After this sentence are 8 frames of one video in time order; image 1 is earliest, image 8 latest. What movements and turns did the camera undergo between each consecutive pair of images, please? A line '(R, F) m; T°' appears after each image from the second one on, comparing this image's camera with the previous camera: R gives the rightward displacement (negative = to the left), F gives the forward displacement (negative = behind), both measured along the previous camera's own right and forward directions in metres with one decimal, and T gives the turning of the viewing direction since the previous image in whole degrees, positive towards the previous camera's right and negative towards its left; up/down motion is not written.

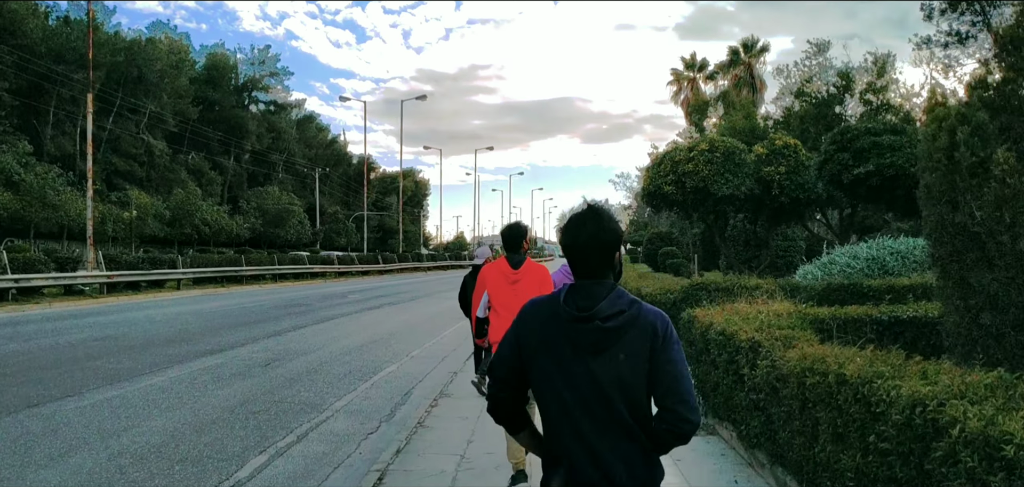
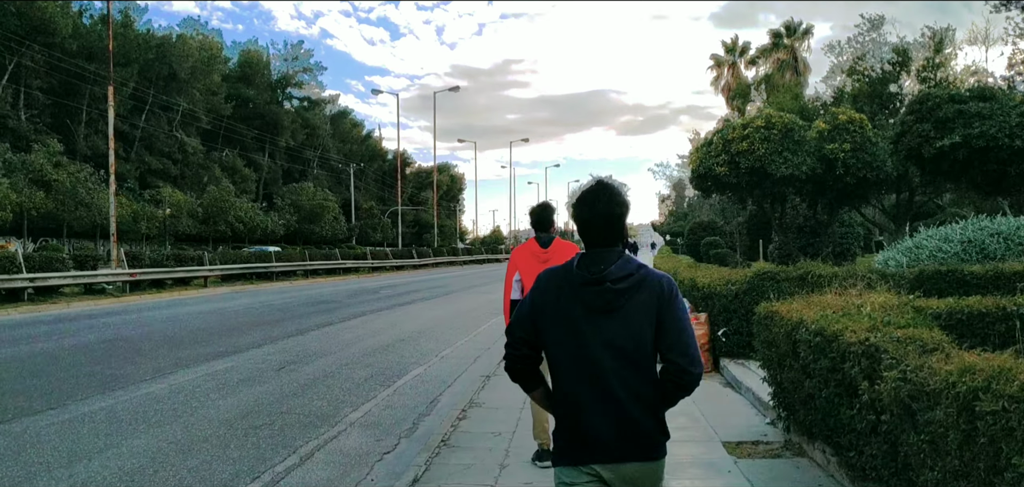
(0.0, +1.1) m; -2°
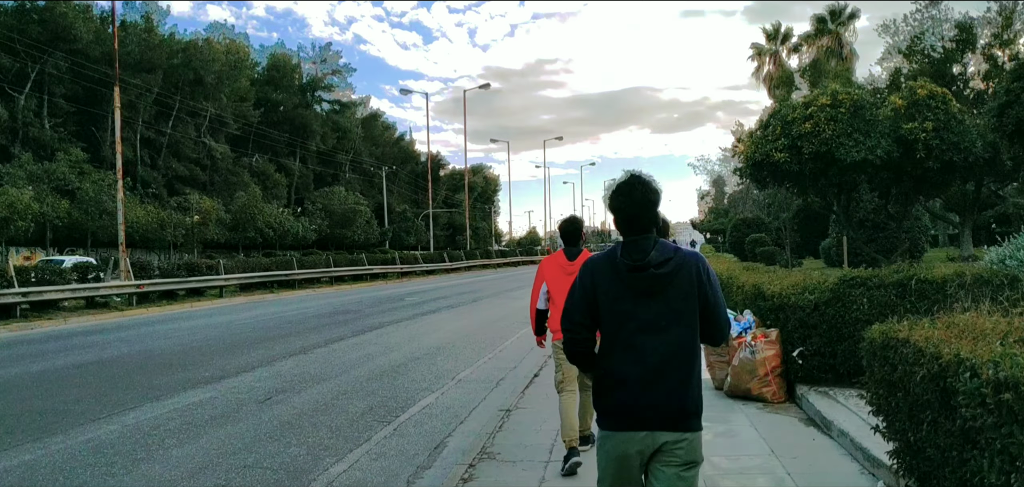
(+0.1, +1.5) m; -2°
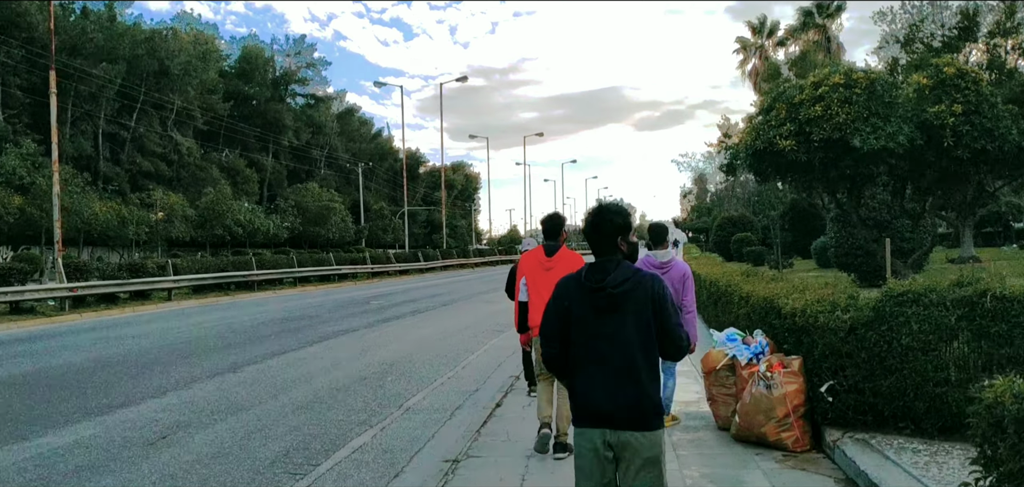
(+0.2, +1.5) m; +1°
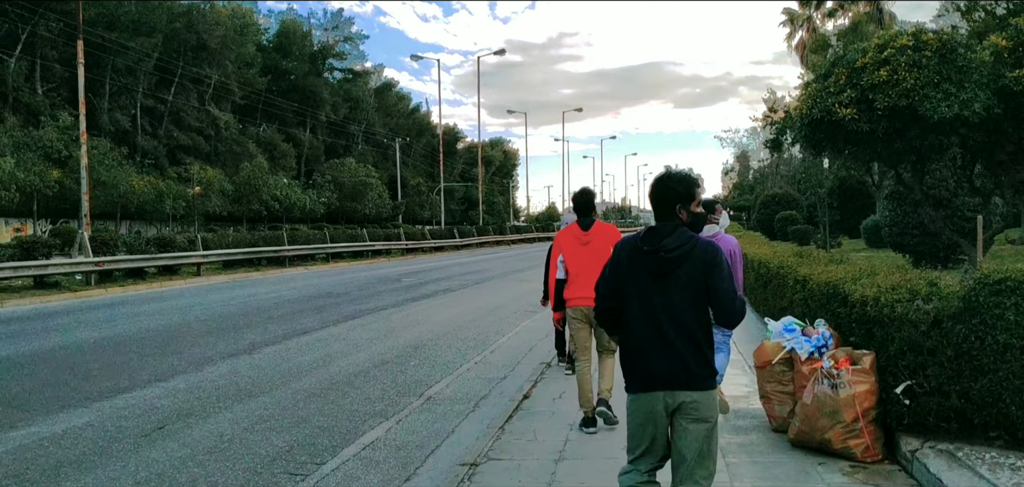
(+0.1, +0.6) m; -2°
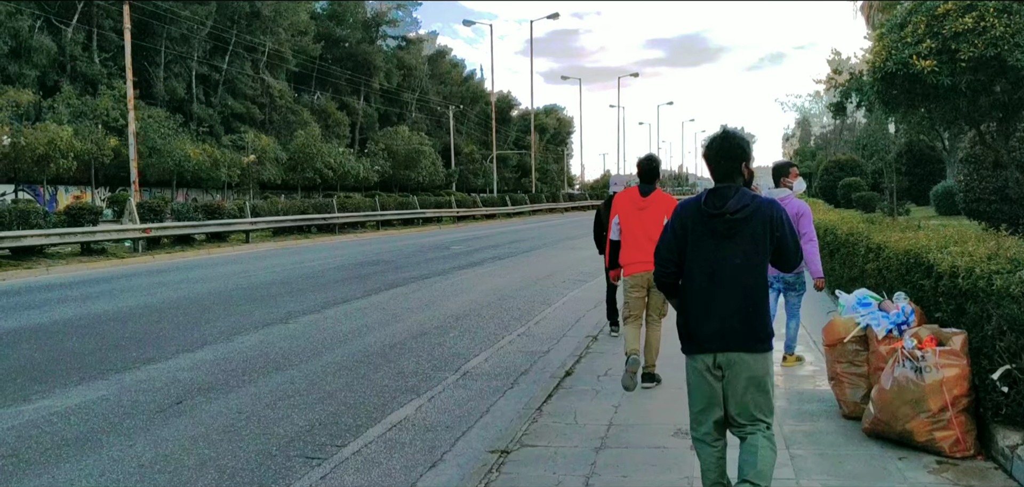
(+0.1, +0.5) m; -3°
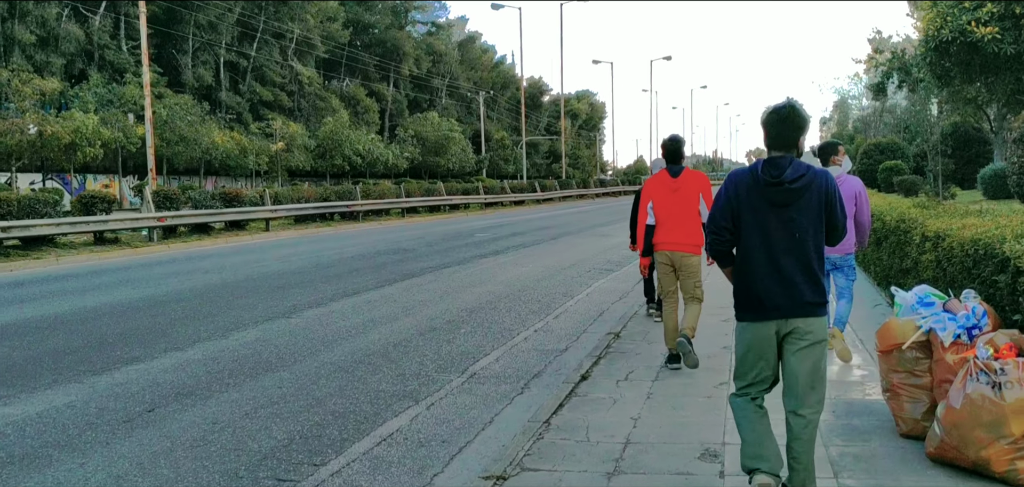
(+0.1, +0.6) m; -2°
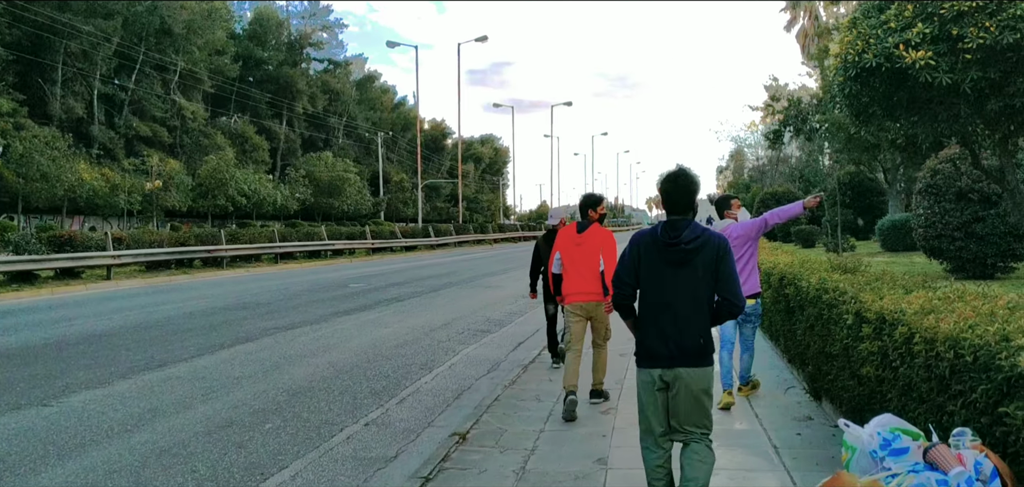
(+0.5, +1.6) m; +6°
